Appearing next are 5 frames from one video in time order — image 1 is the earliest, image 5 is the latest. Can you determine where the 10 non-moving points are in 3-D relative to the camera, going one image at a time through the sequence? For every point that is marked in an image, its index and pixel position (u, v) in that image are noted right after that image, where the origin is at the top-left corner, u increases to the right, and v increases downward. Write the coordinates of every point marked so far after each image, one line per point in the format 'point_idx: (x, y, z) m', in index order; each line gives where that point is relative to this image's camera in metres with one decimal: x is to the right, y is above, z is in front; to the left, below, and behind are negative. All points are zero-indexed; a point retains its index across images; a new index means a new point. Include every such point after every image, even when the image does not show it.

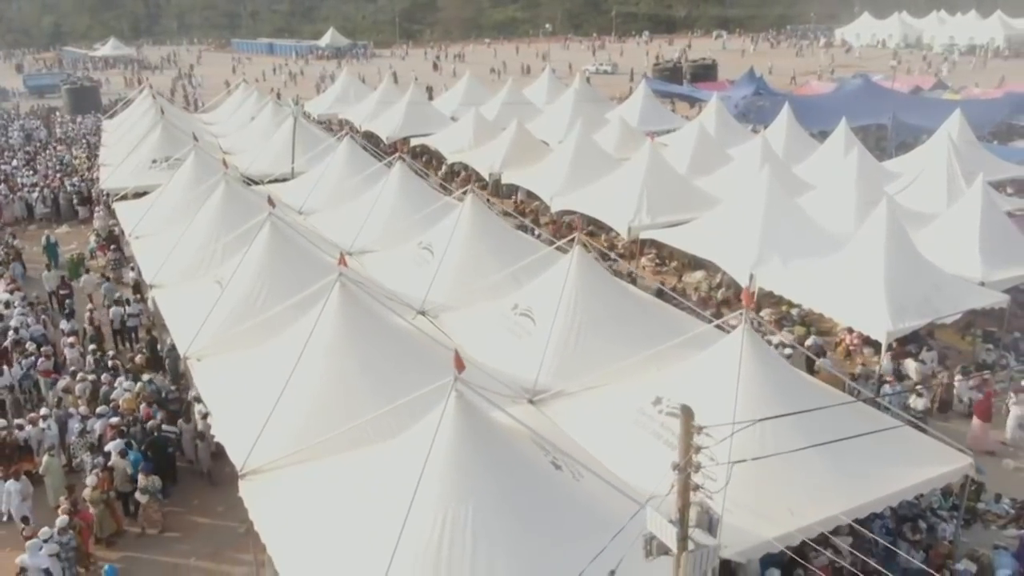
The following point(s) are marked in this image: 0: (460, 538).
0: (-0.4, -1.8, +5.9) m
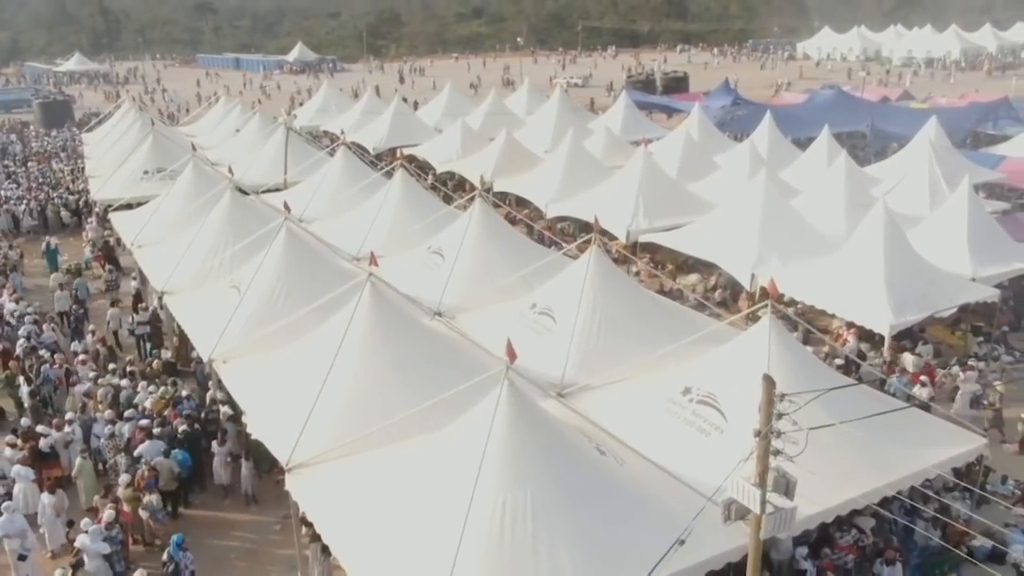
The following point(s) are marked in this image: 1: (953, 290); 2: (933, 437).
0: (+0.1, -1.7, +6.1) m
1: (+6.4, 0.0, +12.1) m
2: (+4.0, -1.4, +8.0) m
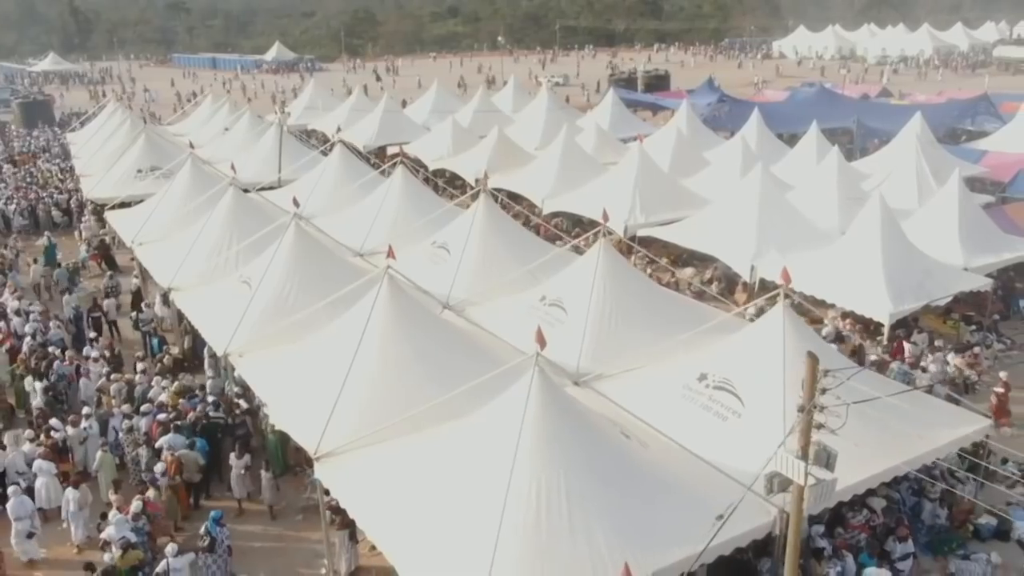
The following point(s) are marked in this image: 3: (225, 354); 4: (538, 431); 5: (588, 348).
0: (+0.3, -1.6, +6.3) m
1: (+6.5, +0.1, +12.4) m
2: (+4.3, -1.3, +8.3) m
3: (-3.5, -0.8, +10.2) m
4: (+0.2, -1.1, +6.6) m
5: (+0.9, -0.7, +9.8) m
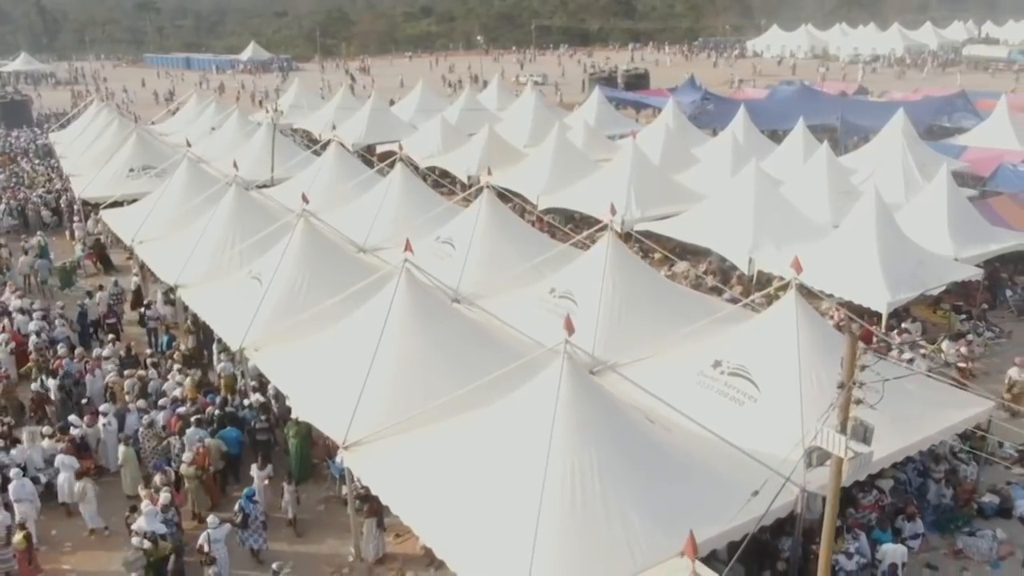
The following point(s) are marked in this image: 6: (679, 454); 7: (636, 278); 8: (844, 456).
0: (+0.6, -1.5, +6.5) m
1: (+6.5, +0.3, +12.8) m
2: (+4.5, -1.2, +8.6) m
3: (-3.4, -0.8, +10.3) m
4: (+0.5, -1.0, +6.8) m
5: (+1.1, -0.6, +10.0) m
6: (+1.4, -1.4, +7.0) m
7: (+1.6, +0.1, +10.6) m
8: (+2.0, -1.0, +5.0) m
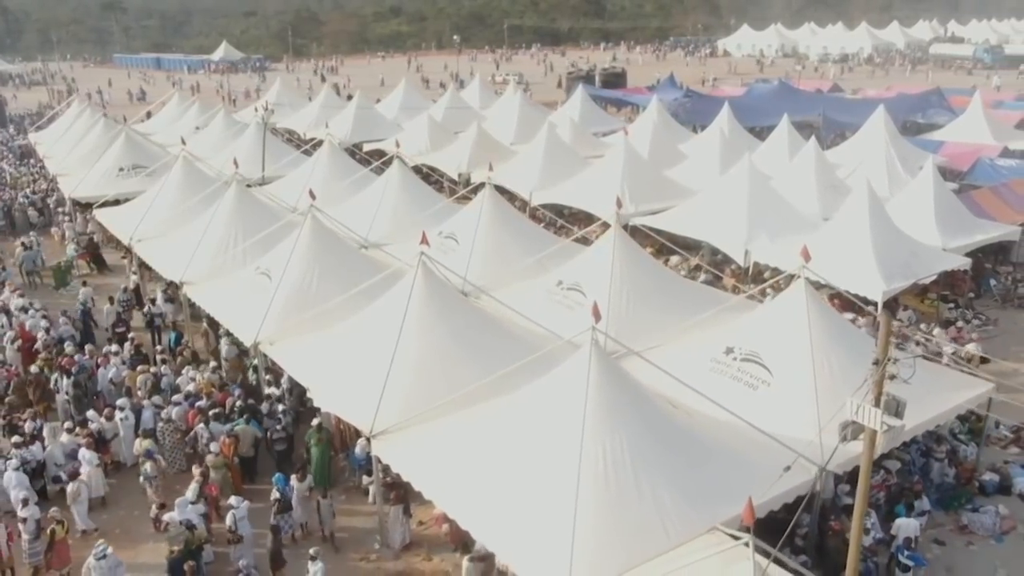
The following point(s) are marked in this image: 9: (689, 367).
0: (+0.9, -1.4, +6.7) m
1: (+6.6, +0.4, +13.2) m
2: (+4.7, -1.0, +8.9) m
3: (-3.2, -0.7, +10.4) m
4: (+0.7, -0.9, +7.0) m
5: (+1.2, -0.5, +10.3) m
6: (+1.7, -1.3, +7.3) m
7: (+1.7, +0.2, +10.9) m
8: (+2.3, -0.9, +5.3) m
9: (+1.9, -0.9, +9.1) m
